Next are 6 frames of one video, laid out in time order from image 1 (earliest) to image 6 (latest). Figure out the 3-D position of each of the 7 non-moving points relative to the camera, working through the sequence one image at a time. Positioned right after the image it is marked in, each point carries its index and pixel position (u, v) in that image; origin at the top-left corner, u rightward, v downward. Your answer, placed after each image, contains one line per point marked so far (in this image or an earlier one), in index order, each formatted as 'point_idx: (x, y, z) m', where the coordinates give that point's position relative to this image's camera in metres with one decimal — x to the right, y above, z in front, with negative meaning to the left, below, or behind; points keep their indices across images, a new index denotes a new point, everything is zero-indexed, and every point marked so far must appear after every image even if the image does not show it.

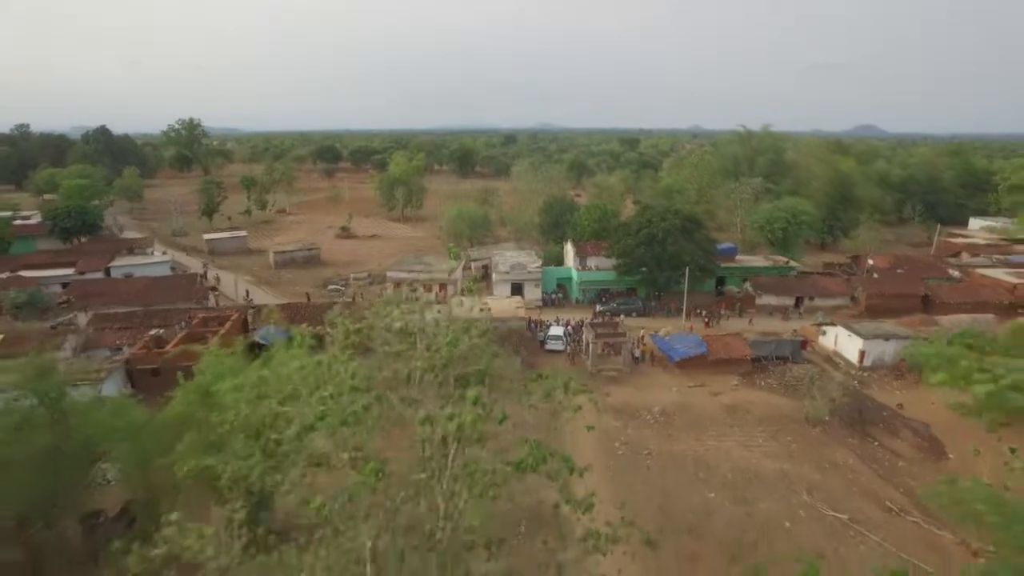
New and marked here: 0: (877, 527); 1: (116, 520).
0: (+8.8, -5.8, +16.3) m
1: (-8.9, -5.2, +15.2) m
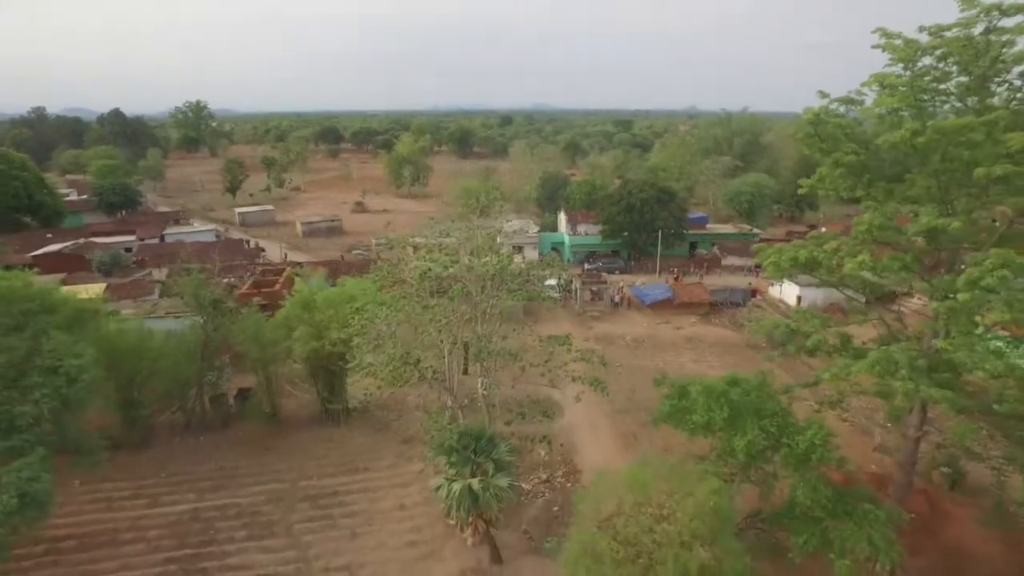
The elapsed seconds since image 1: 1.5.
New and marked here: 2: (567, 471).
0: (+8.9, -4.0, +22.5) m
1: (-8.7, -3.5, +21.3) m
2: (+1.5, -4.9, +18.2) m
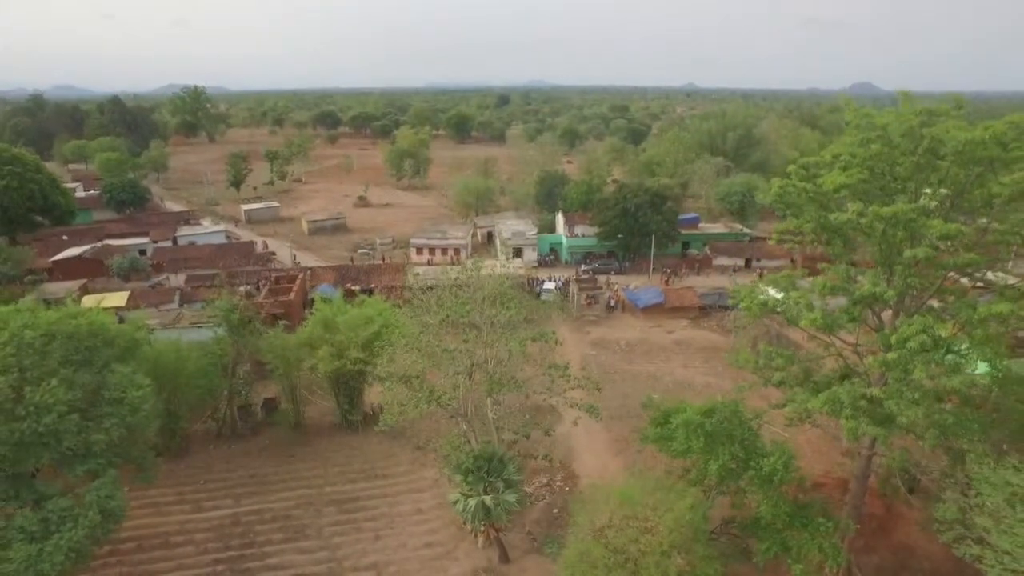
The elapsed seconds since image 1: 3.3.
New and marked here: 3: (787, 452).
0: (+9.0, -4.6, +24.6) m
1: (-8.6, -4.1, +23.2) m
2: (+1.6, -5.6, +20.2) m
3: (+5.6, -3.4, +13.9) m
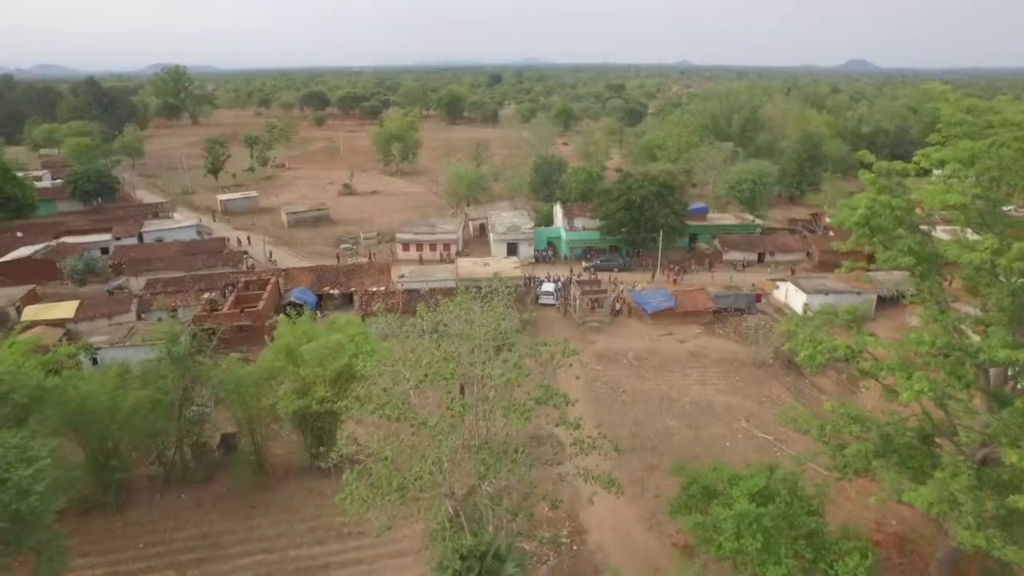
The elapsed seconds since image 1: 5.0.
0: (+8.9, -5.0, +21.5) m
1: (-8.7, -4.7, +20.0) m
2: (+1.5, -6.2, +17.1) m
3: (+5.6, -4.1, +10.8) m
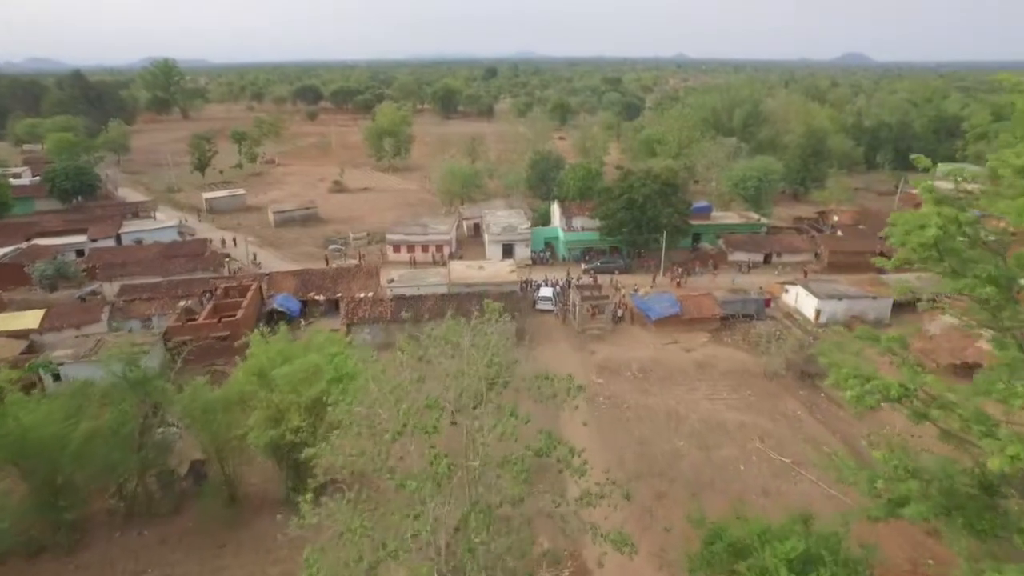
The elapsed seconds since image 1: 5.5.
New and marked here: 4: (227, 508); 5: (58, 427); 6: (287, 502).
0: (+8.8, -5.3, +19.9) m
1: (-8.8, -5.0, +18.3) m
2: (+1.5, -6.5, +15.5) m
3: (+5.6, -4.5, +9.1) m
4: (-7.5, -5.7, +17.7) m
5: (-10.1, -3.1, +15.0) m
6: (-5.9, -5.6, +17.8) m
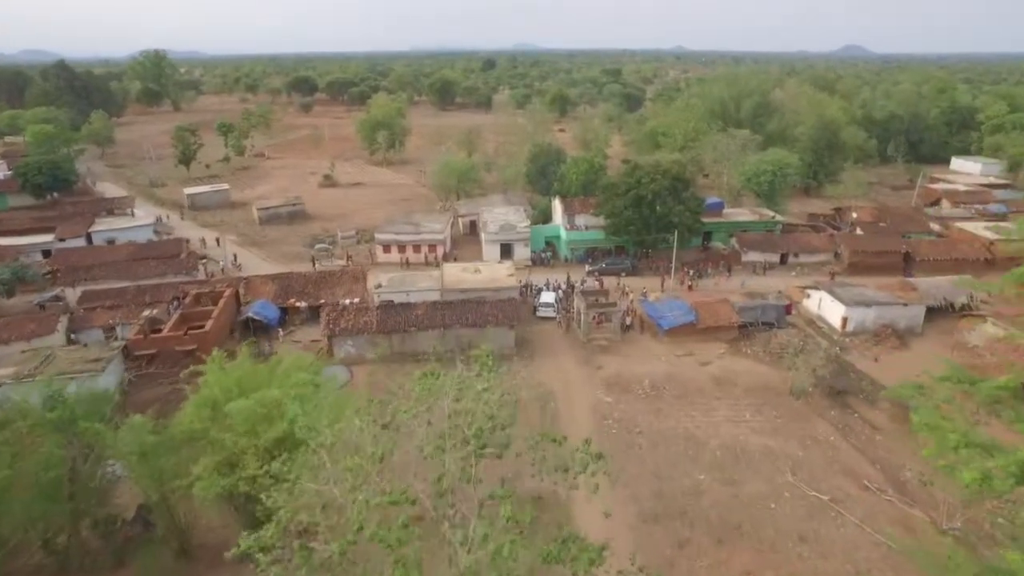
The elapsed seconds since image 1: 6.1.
0: (+8.8, -5.6, +17.4) m
1: (-8.8, -5.4, +15.8) m
2: (+1.4, -6.9, +13.0) m
3: (+5.6, -5.0, +6.6) m
4: (-7.5, -6.1, +15.2) m
5: (-10.1, -3.5, +12.4) m
6: (-5.9, -6.0, +15.3) m
